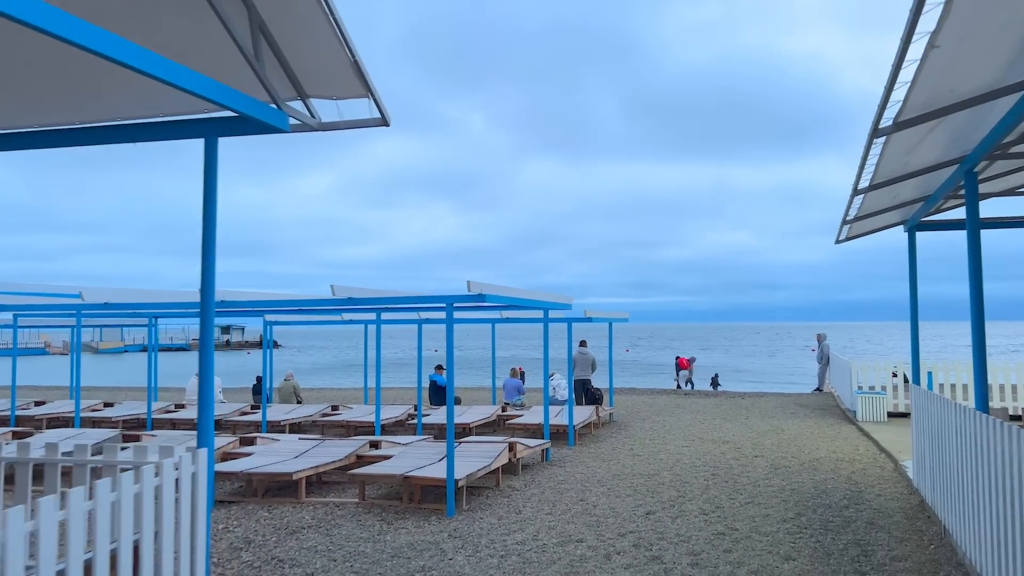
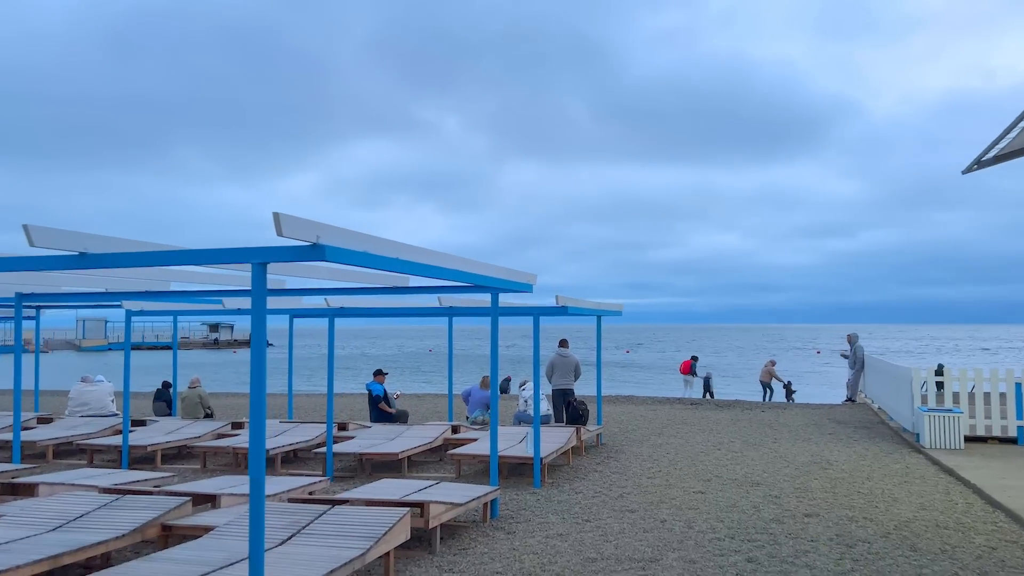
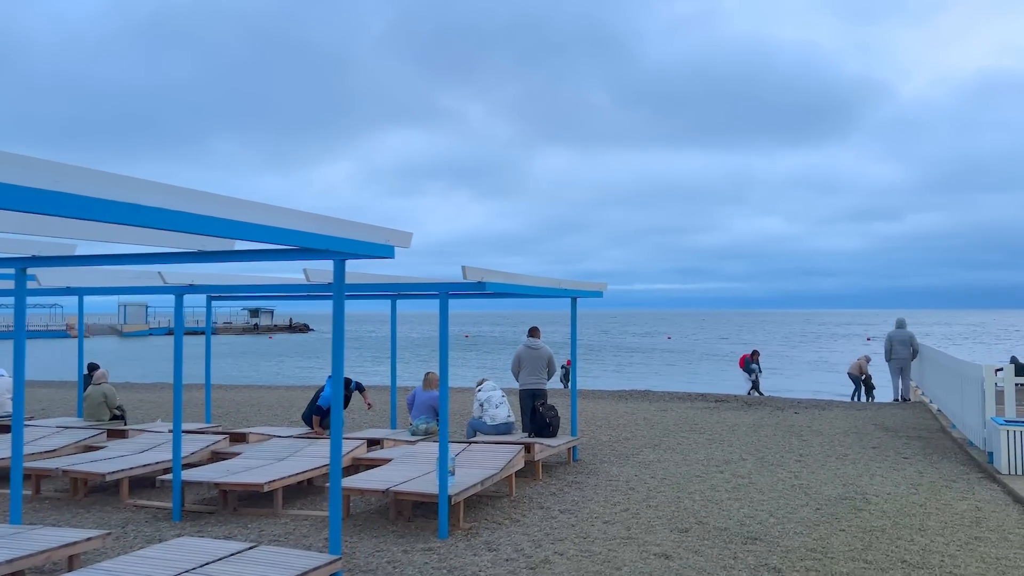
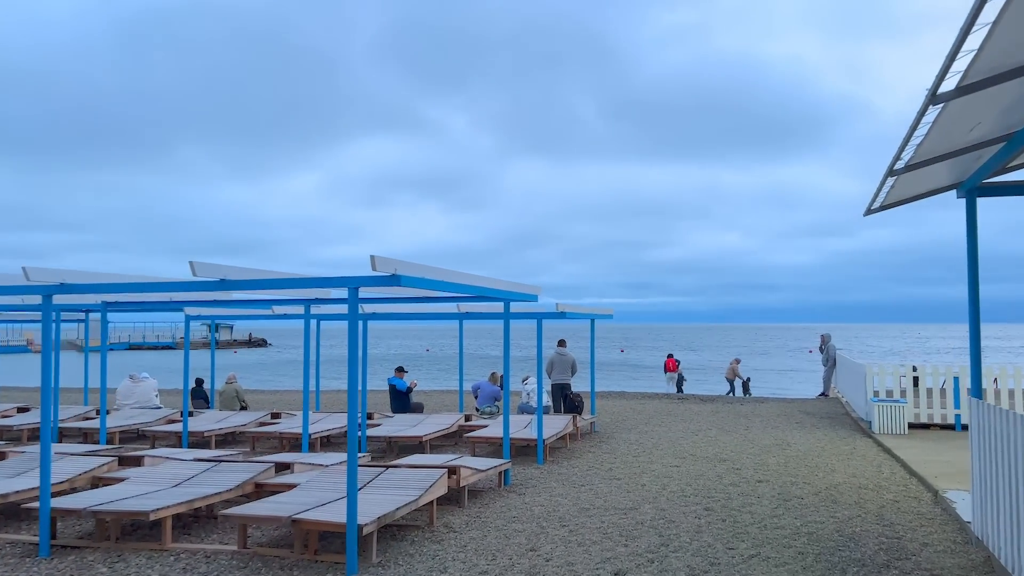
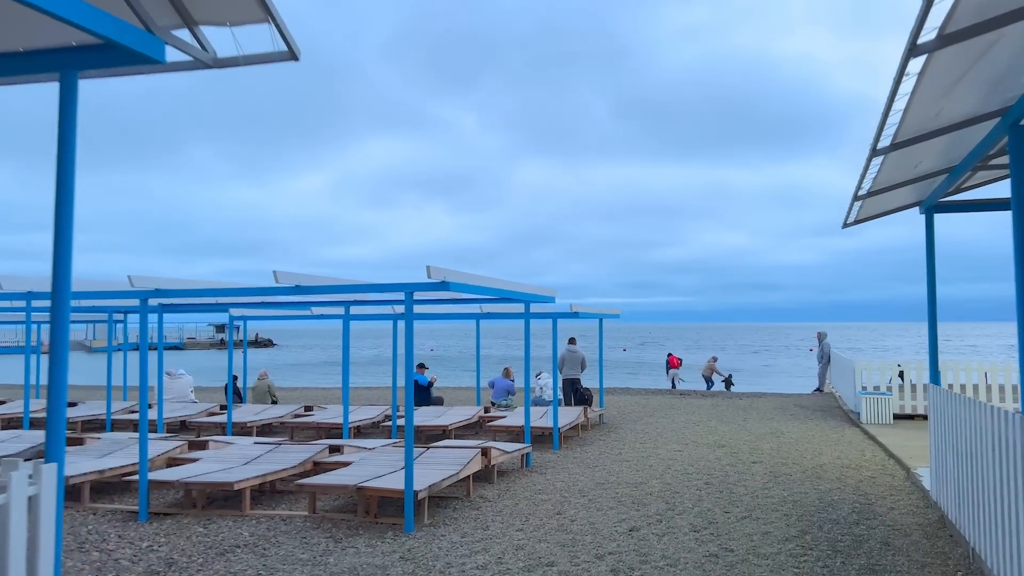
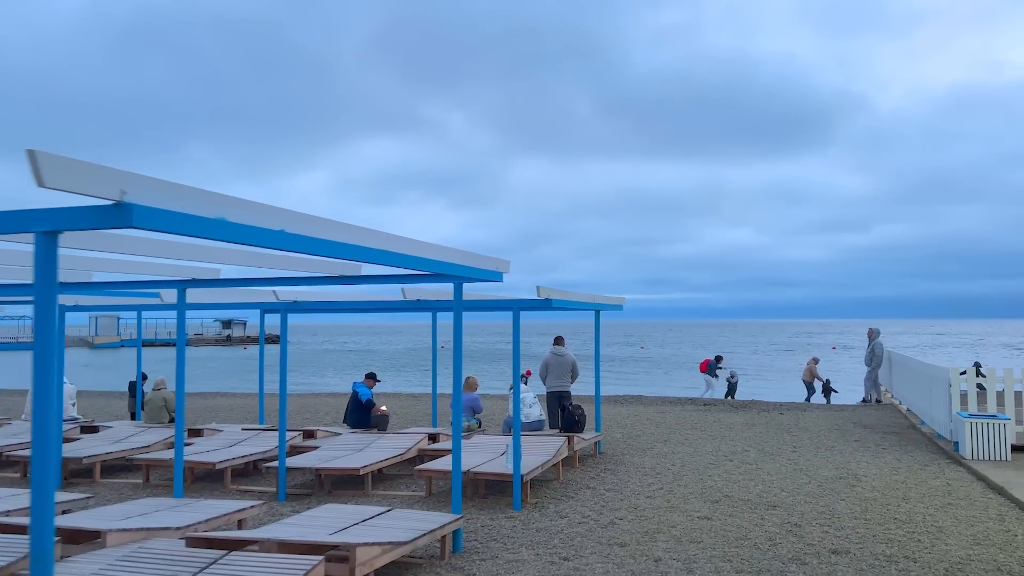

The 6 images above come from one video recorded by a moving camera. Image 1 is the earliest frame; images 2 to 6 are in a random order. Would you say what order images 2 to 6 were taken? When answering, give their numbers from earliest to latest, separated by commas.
5, 4, 2, 6, 3
